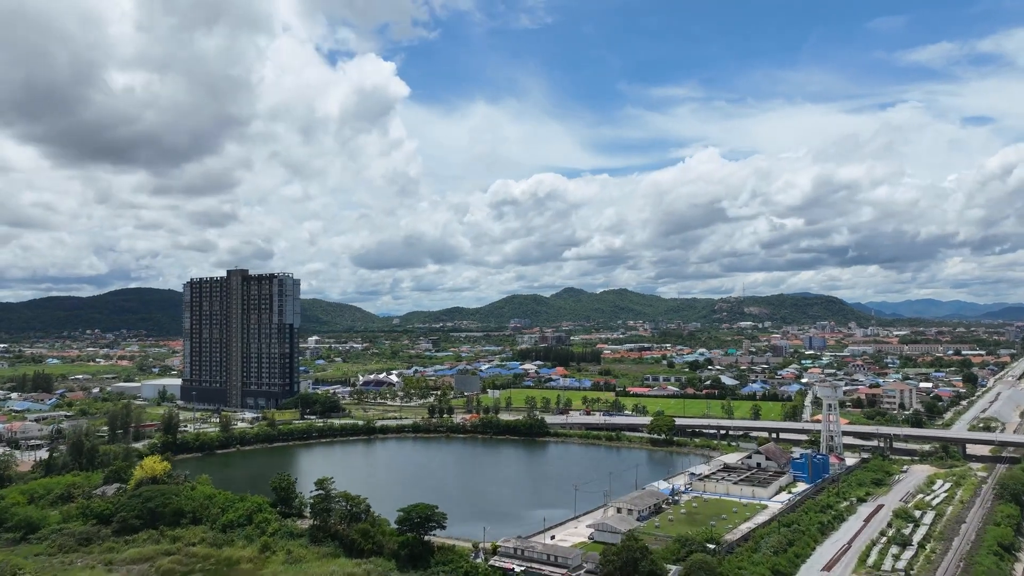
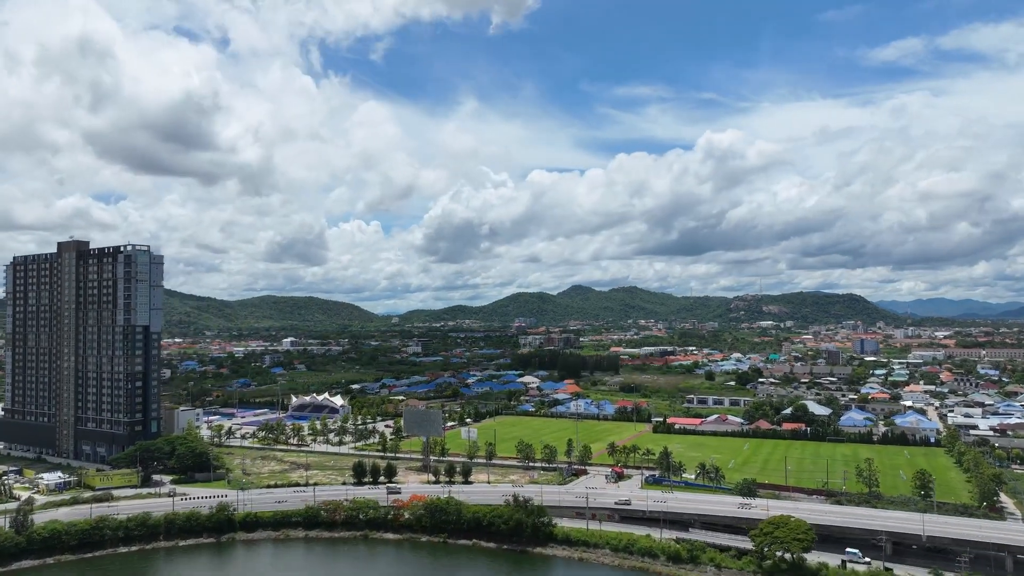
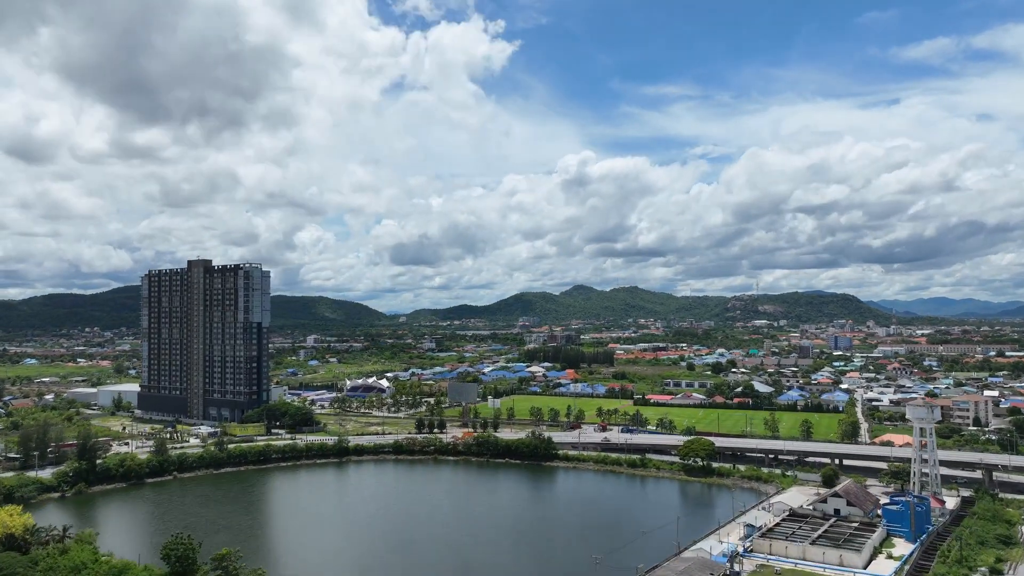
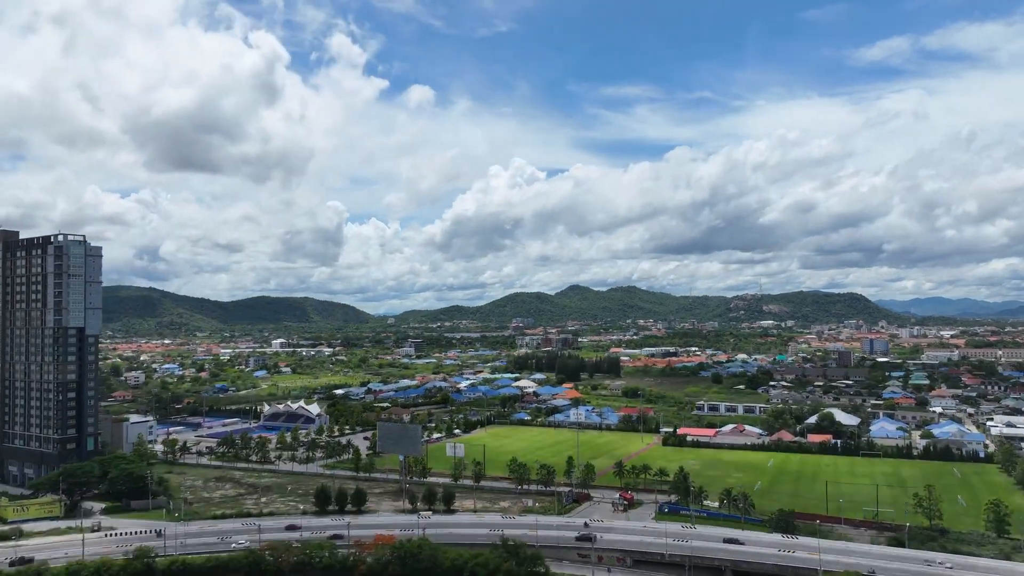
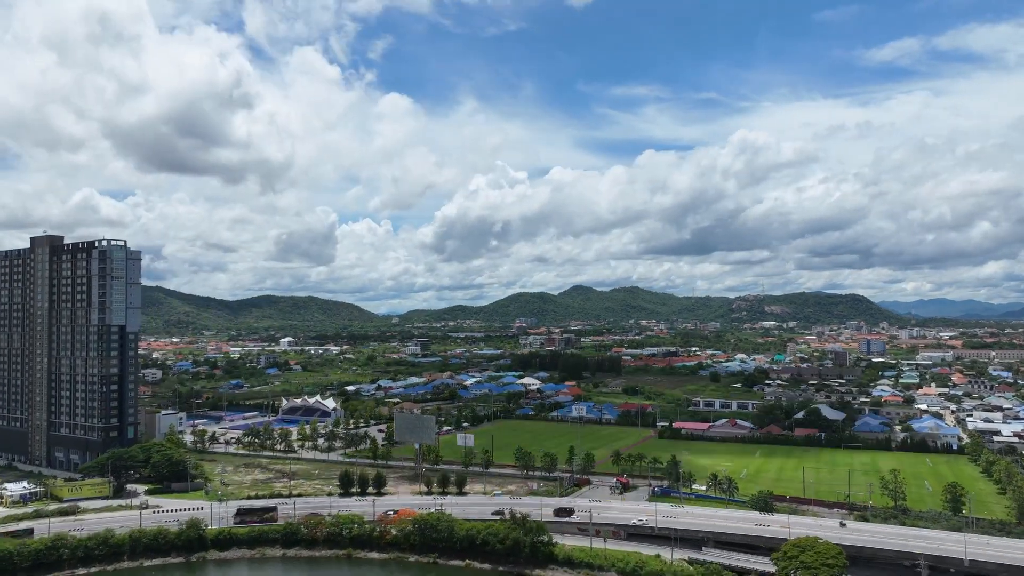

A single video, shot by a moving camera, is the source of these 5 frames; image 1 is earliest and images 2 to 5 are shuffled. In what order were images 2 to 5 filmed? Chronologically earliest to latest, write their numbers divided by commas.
3, 2, 5, 4
